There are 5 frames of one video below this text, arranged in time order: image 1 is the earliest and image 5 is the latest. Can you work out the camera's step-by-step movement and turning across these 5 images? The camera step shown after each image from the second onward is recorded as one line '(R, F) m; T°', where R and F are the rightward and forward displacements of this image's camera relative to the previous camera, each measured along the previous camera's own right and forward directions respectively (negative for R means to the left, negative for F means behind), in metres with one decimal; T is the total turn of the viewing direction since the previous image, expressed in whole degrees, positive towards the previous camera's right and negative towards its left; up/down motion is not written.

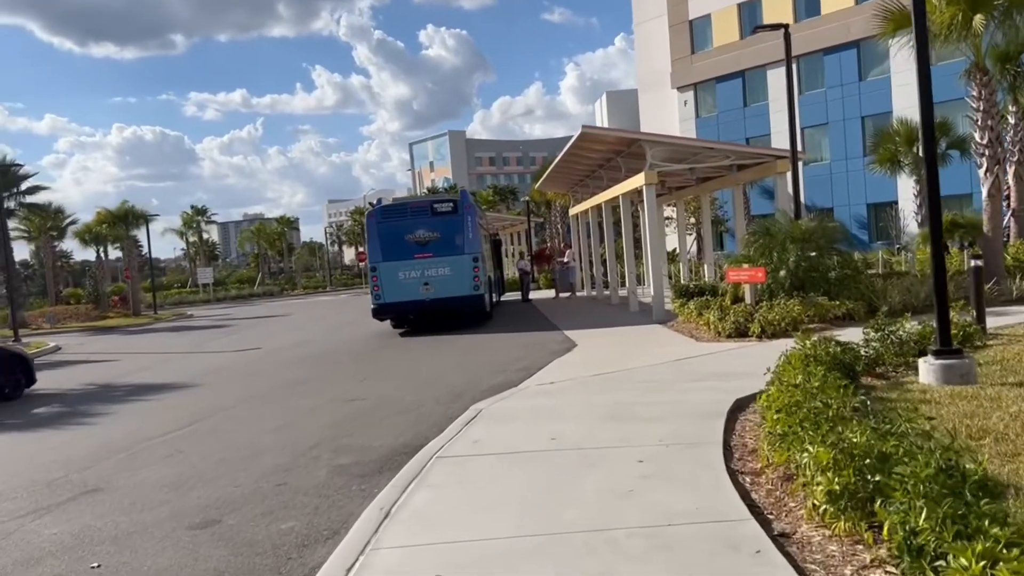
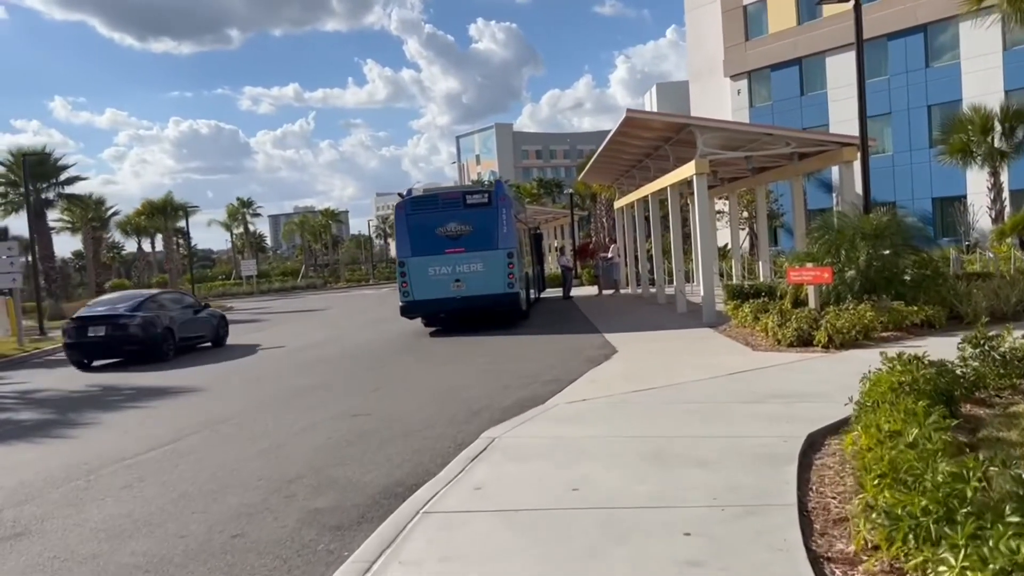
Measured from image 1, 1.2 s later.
(+0.2, +1.4) m; -3°
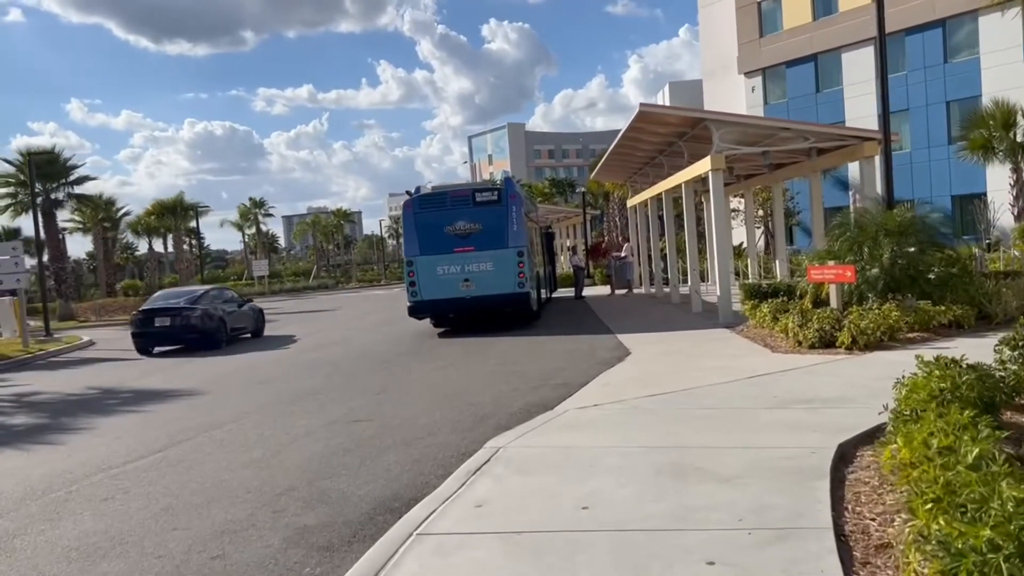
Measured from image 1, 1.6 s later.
(+0.1, +0.5) m; -1°
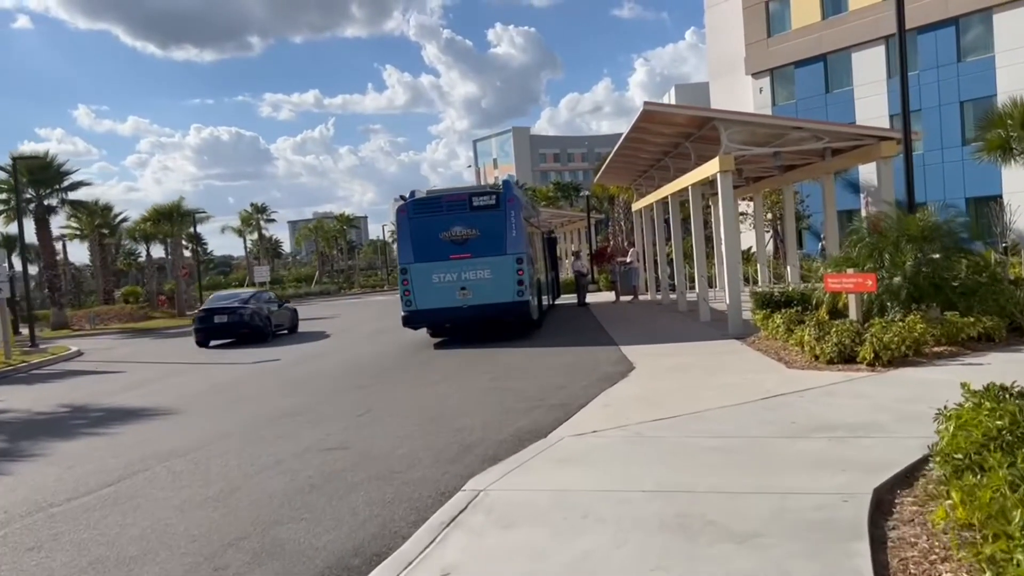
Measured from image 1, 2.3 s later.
(+0.2, +0.8) m; 0°
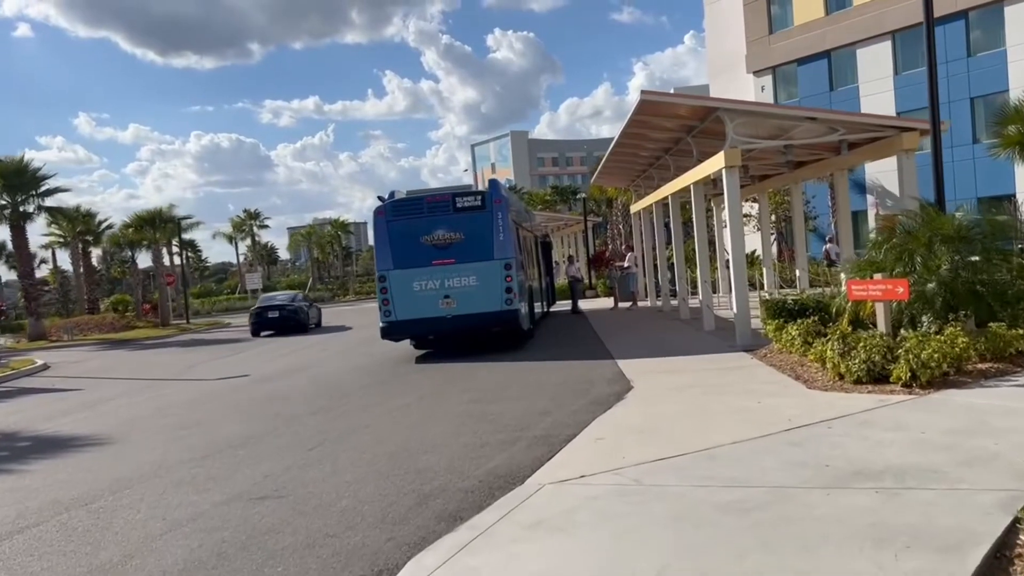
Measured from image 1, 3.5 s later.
(+0.3, +1.4) m; 0°
